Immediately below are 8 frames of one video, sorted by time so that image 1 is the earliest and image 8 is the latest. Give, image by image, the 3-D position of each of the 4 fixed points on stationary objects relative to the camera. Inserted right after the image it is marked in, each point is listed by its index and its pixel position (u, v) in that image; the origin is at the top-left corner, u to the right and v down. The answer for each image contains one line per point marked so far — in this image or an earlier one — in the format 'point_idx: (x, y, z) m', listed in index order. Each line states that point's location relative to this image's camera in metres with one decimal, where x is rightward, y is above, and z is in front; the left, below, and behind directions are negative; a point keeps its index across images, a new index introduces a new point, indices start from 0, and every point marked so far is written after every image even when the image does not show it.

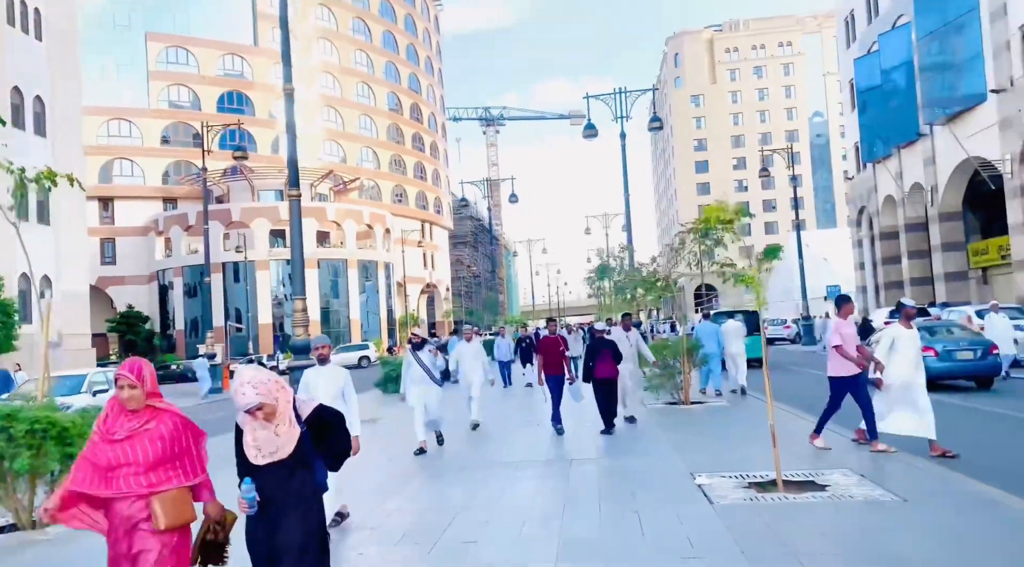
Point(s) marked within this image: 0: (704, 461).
0: (+2.3, -2.1, +8.7) m
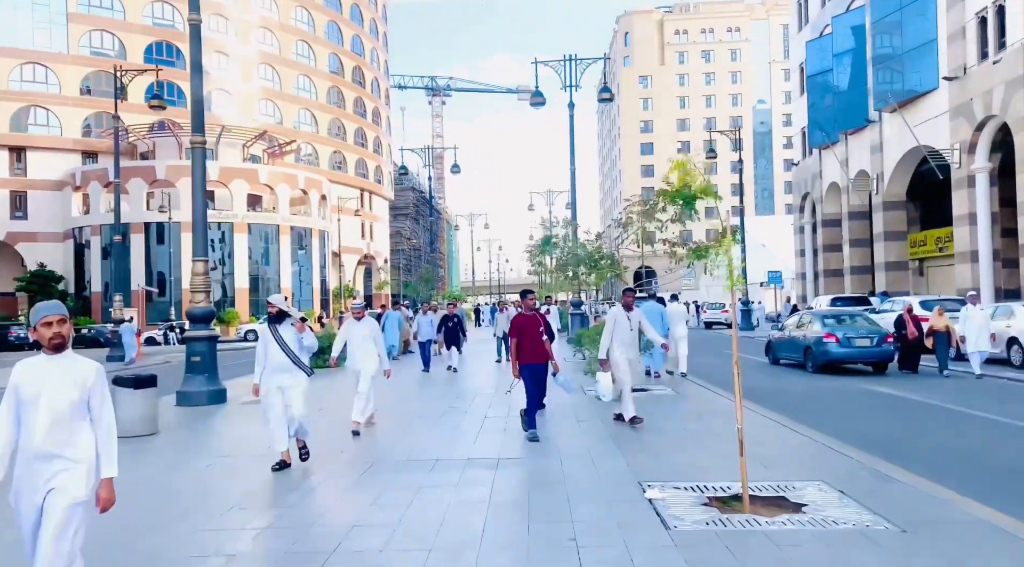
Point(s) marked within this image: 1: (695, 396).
0: (+1.4, -1.9, +7.5) m
1: (+3.4, -2.0, +13.8) m
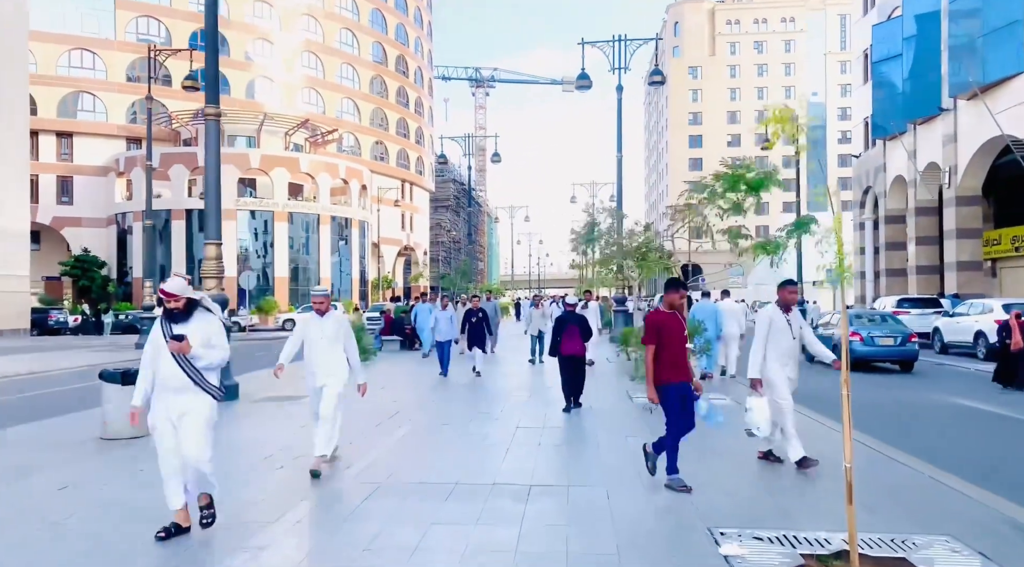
0: (+1.7, -1.8, +6.1) m
1: (+4.0, -1.9, +12.3) m
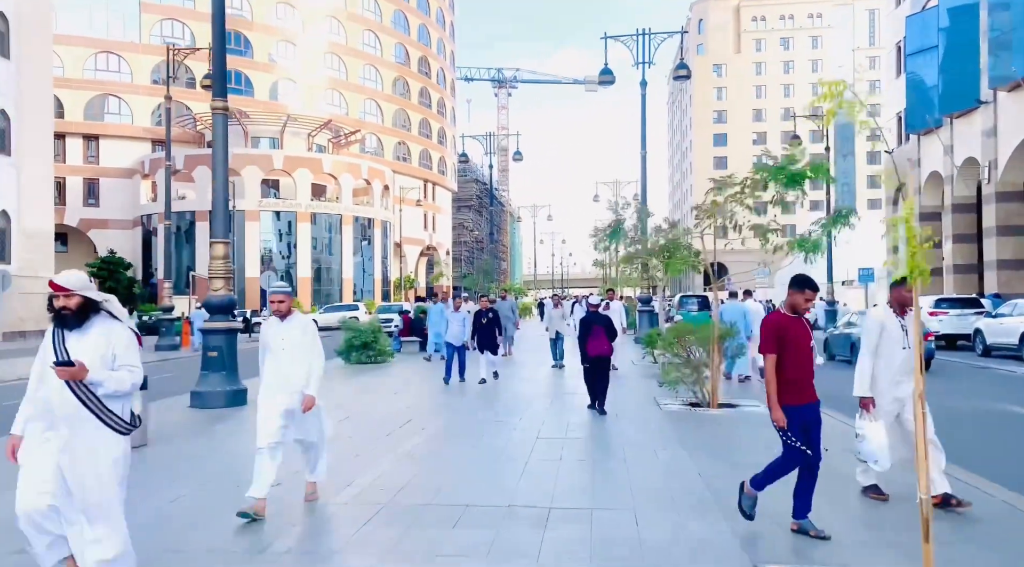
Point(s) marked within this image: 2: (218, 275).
0: (+1.9, -1.8, +5.5) m
1: (+4.4, -1.9, +11.6) m
2: (-4.6, +0.1, +11.3) m
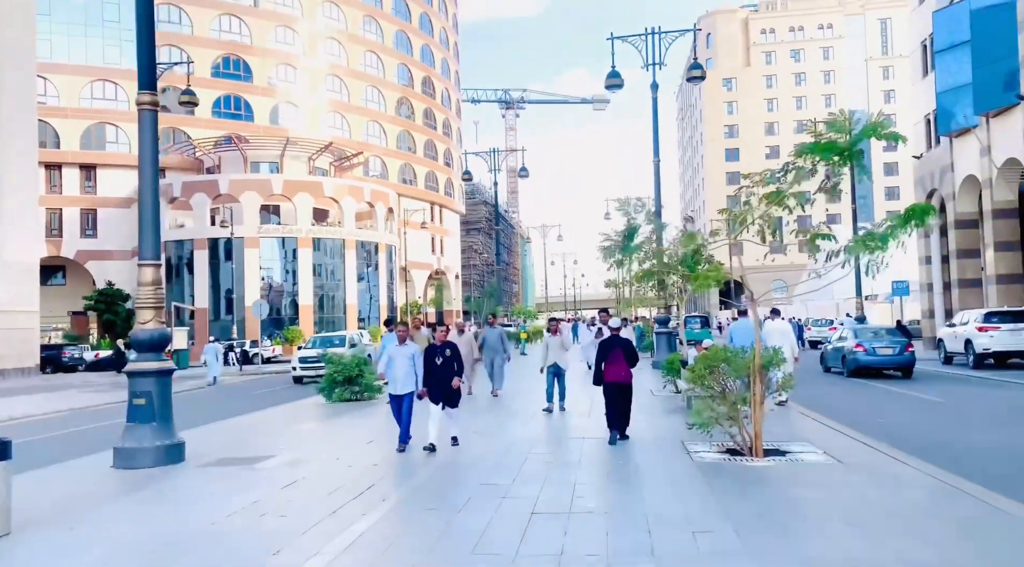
0: (+1.7, -1.9, +3.3) m
1: (+4.3, -2.1, +9.4) m
2: (-4.7, -0.3, +9.3) m
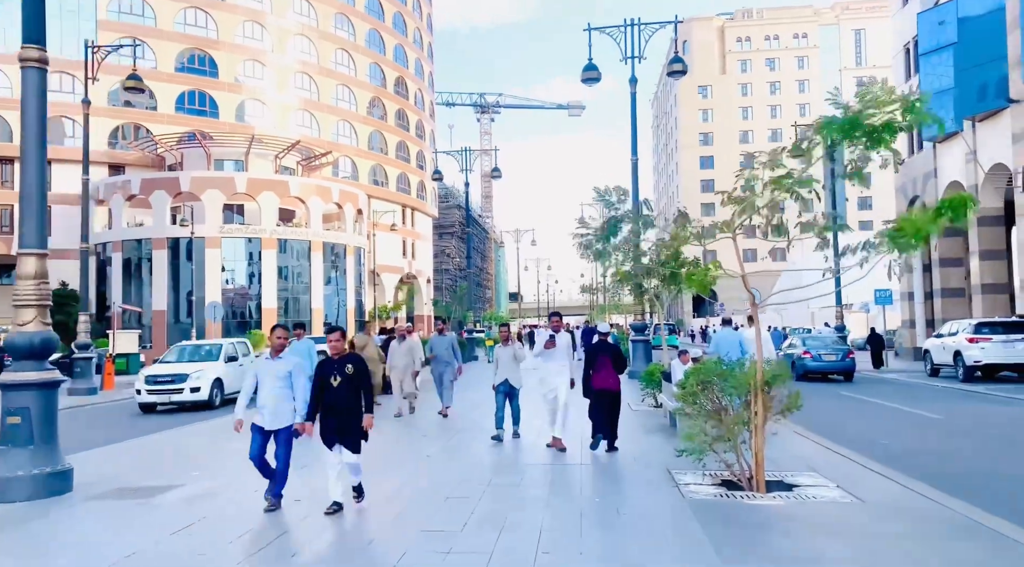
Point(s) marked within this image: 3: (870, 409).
0: (+1.4, -1.8, +1.9) m
1: (+3.8, -2.2, +8.0) m
2: (-5.1, -0.2, +7.7) m
3: (+8.4, -3.0, +17.2) m
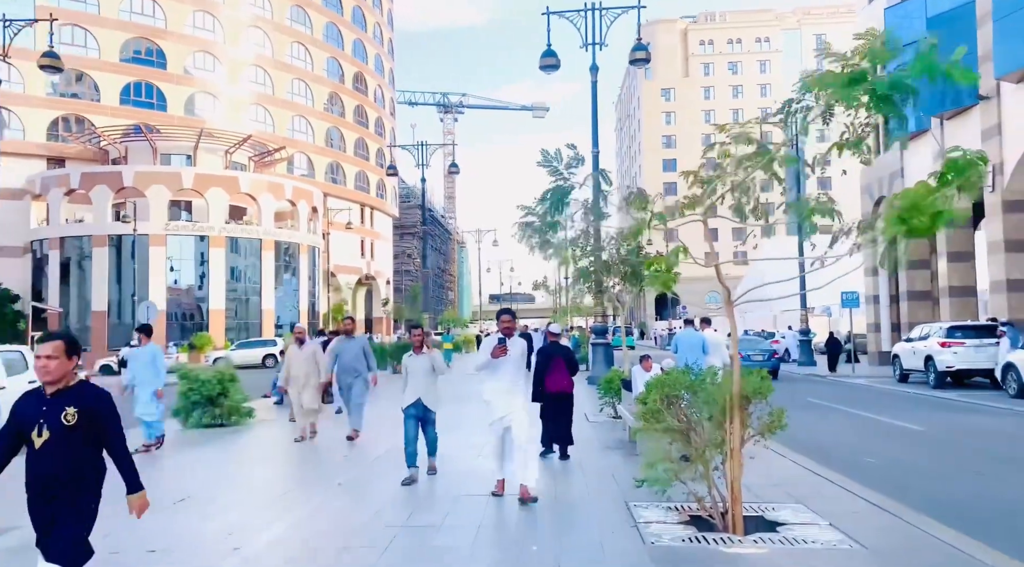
0: (+1.1, -1.7, +0.5) m
1: (+3.2, -2.1, +6.8) m
2: (-5.8, -0.1, +6.0) m
3: (+7.3, -3.0, +16.1) m
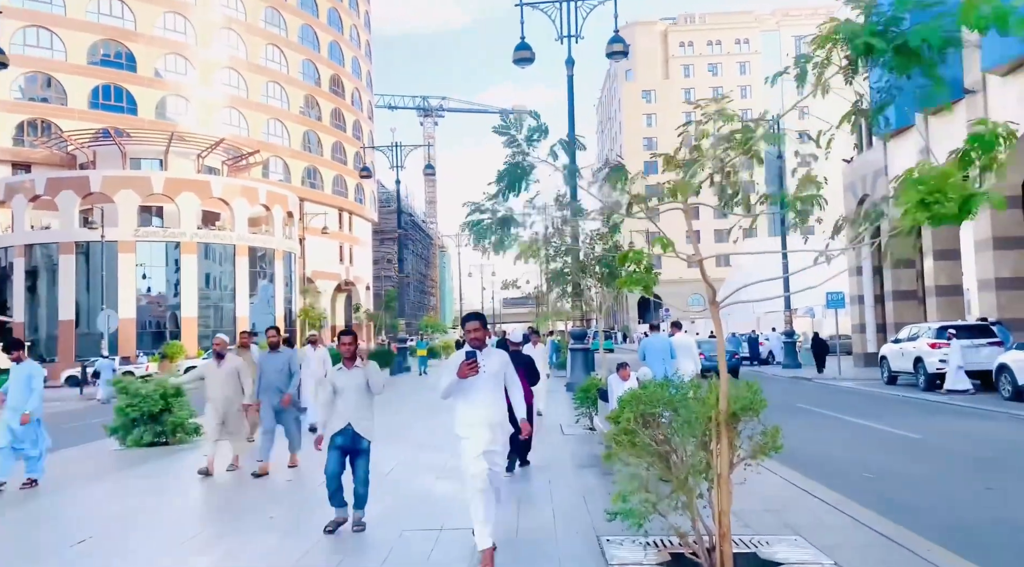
0: (+0.8, -1.7, -0.4) m
1: (+2.8, -2.1, +5.9) m
2: (-6.1, -0.2, +4.9) m
3: (+6.7, -3.0, +15.3) m
